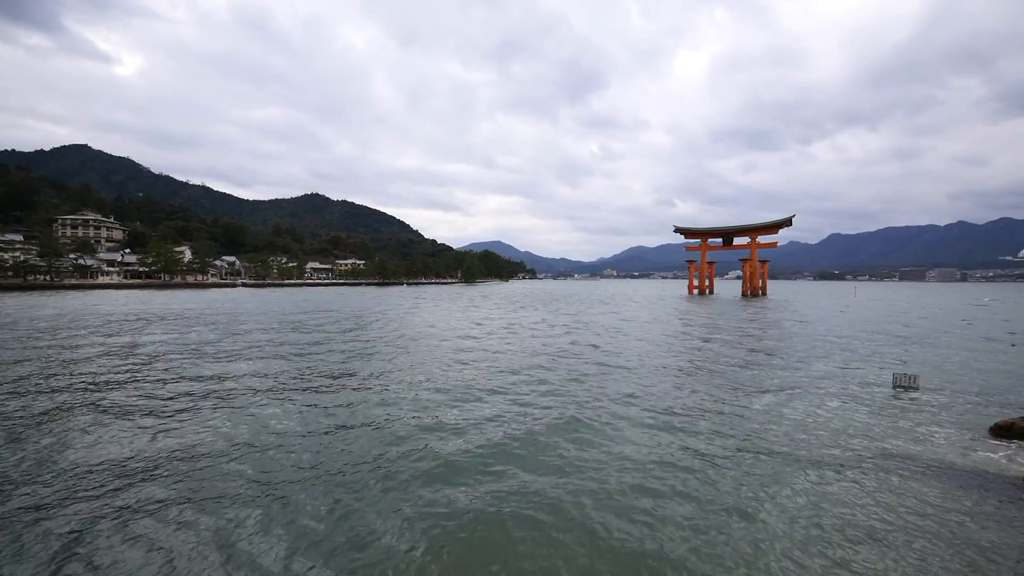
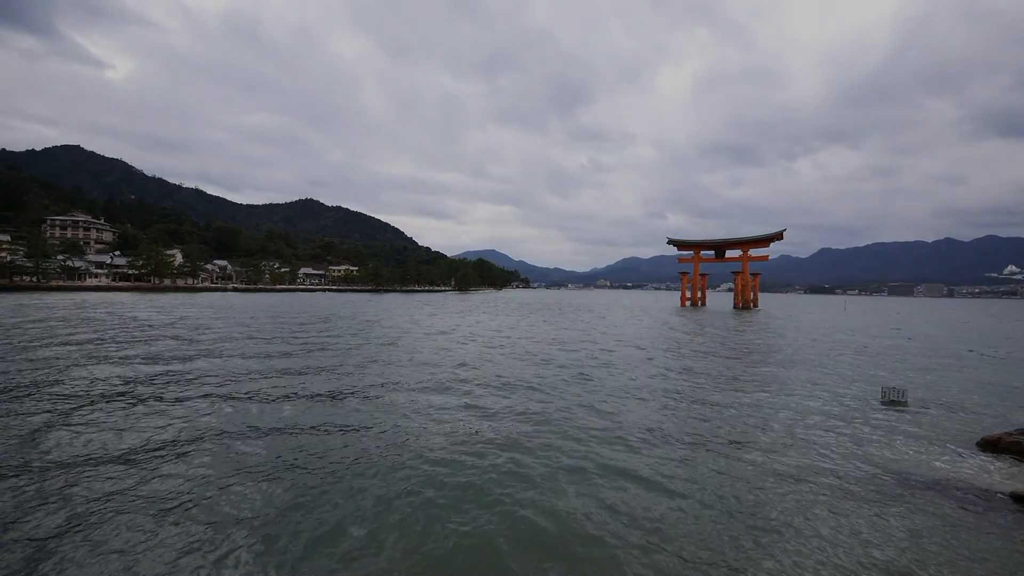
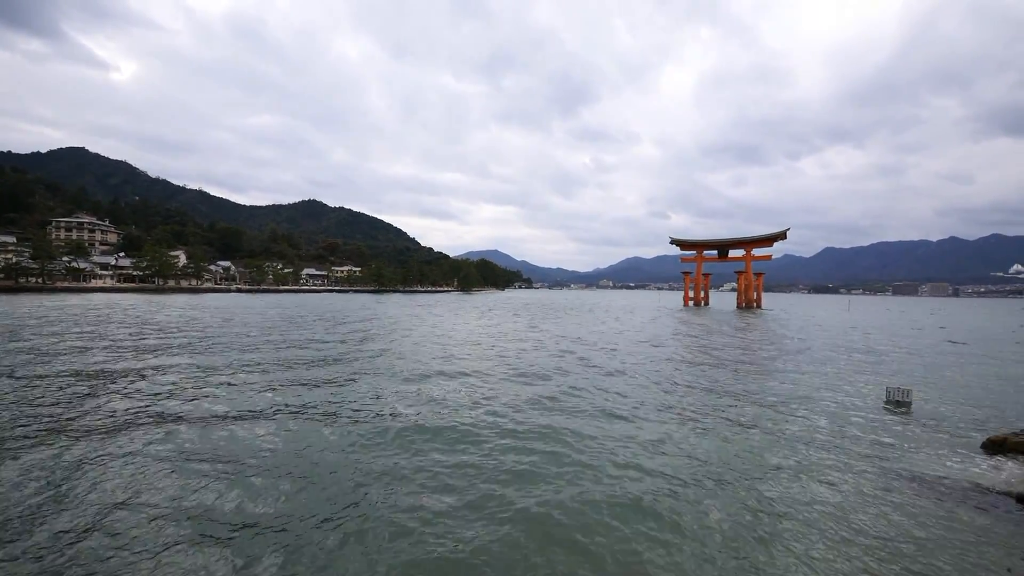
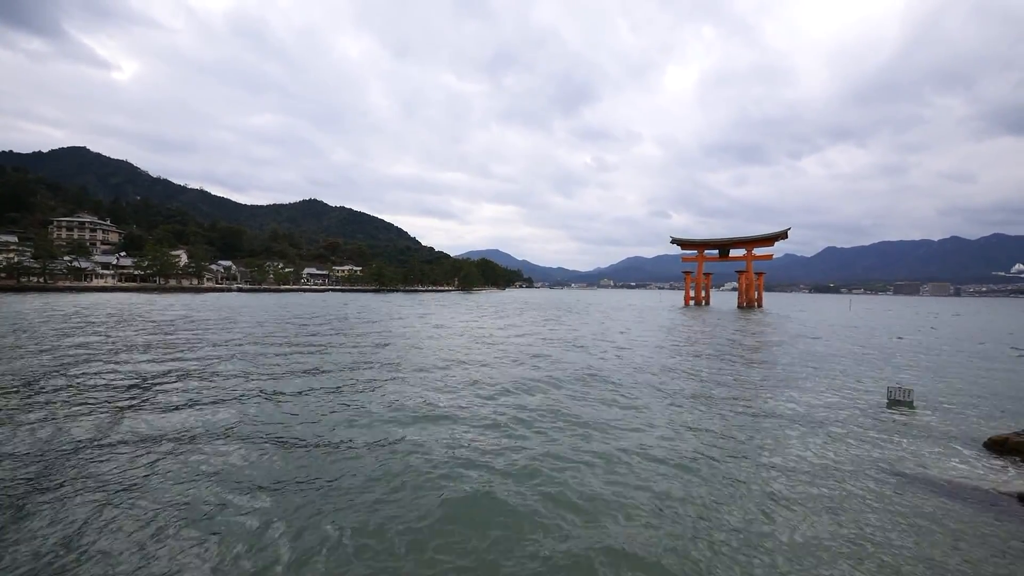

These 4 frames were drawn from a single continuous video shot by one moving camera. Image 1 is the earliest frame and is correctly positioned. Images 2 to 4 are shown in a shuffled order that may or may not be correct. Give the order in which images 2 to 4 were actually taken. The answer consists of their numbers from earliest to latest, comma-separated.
4, 3, 2
